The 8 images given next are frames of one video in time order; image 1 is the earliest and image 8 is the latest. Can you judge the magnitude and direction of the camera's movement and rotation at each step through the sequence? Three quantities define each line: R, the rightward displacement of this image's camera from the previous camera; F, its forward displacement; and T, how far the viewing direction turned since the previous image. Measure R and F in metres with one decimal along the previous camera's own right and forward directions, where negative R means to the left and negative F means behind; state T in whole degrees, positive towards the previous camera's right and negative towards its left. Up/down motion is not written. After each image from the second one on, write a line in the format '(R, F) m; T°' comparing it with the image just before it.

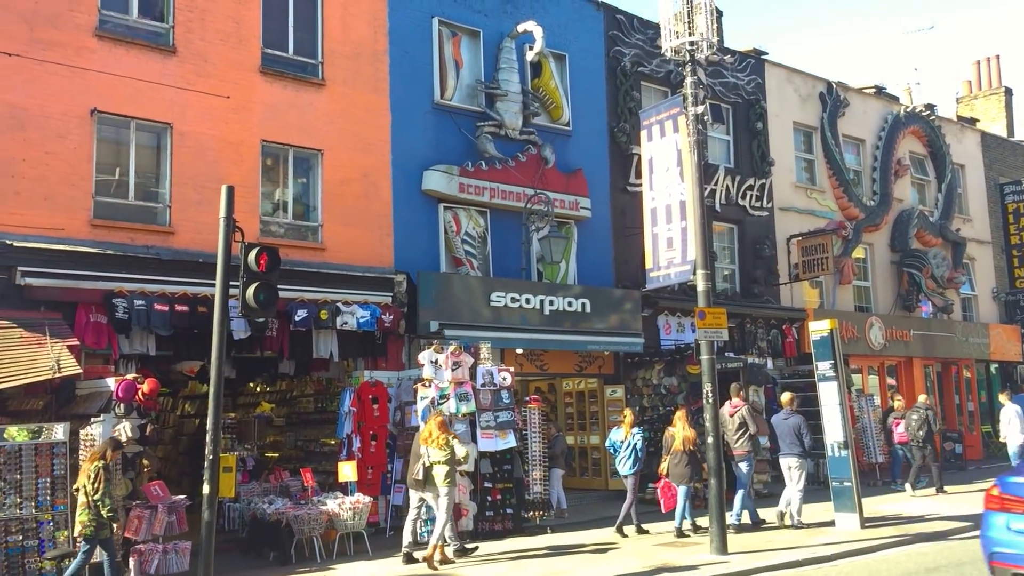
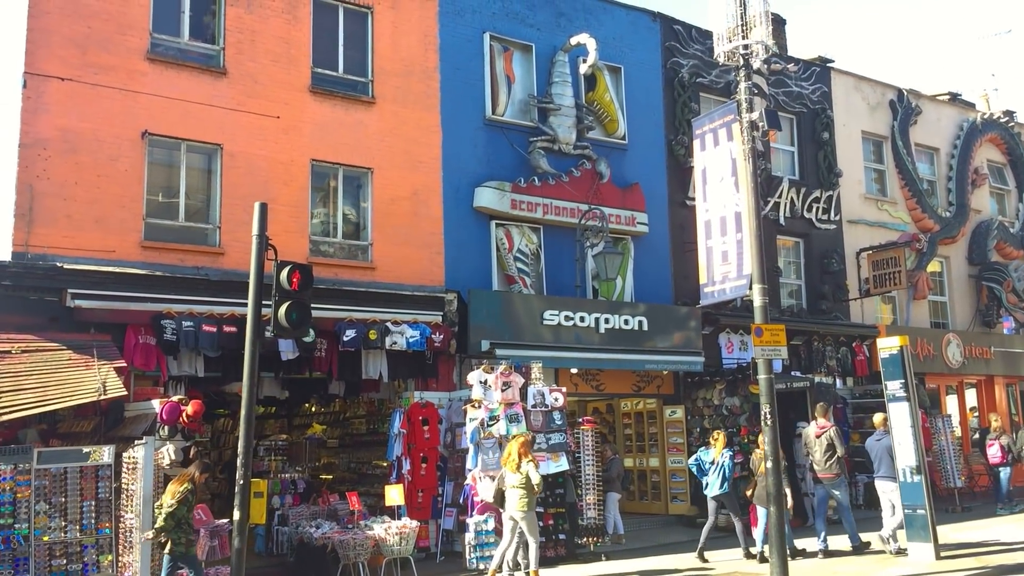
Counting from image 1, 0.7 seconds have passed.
(+0.2, +0.3) m; -4°
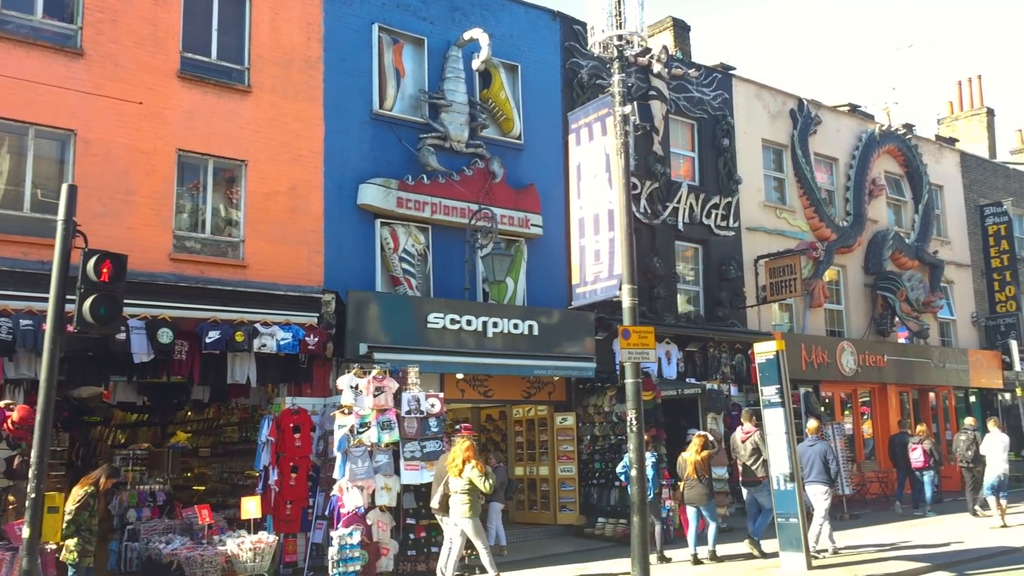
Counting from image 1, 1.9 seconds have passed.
(+0.7, +0.5) m; +5°
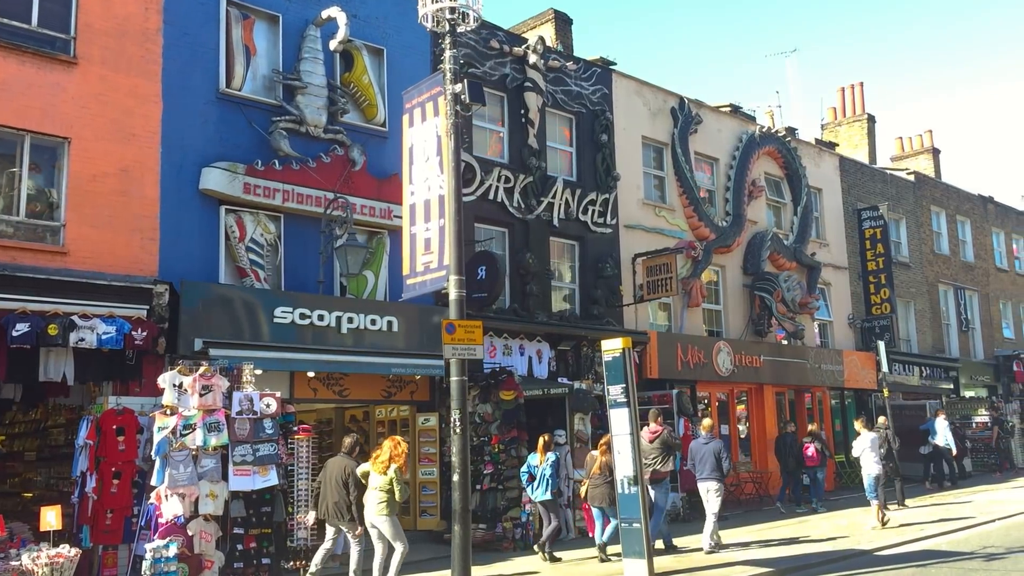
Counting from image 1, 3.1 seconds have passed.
(+0.8, +0.6) m; +6°
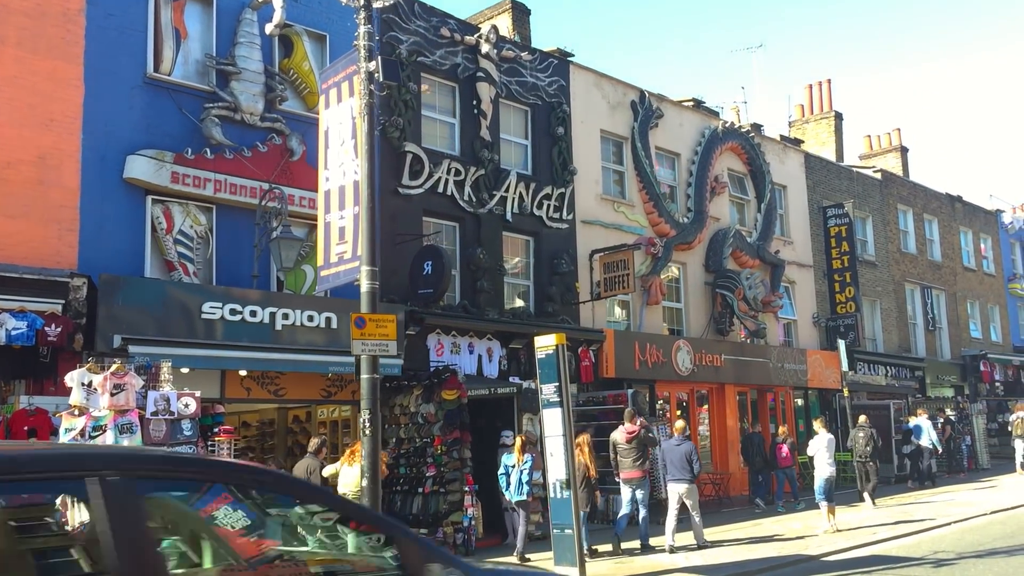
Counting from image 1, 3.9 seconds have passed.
(+0.5, +0.5) m; +1°
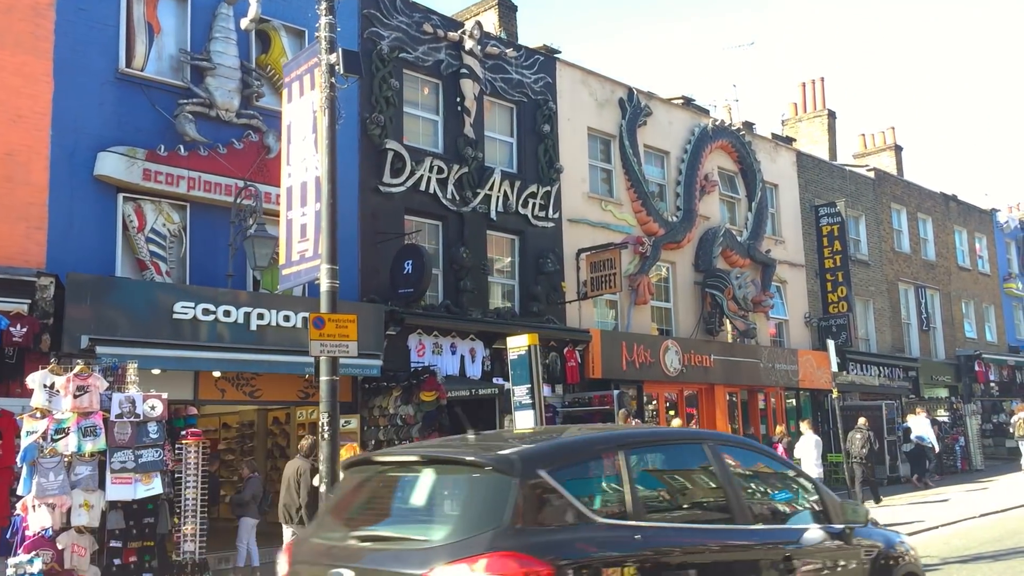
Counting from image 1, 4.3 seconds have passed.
(+0.3, +0.2) m; 0°
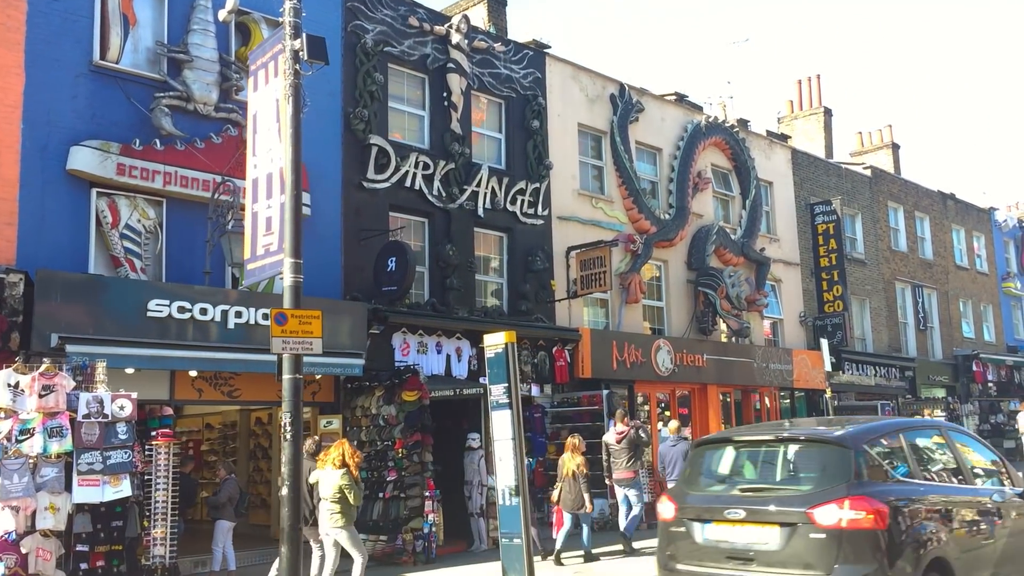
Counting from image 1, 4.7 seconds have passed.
(+0.2, +0.3) m; 0°
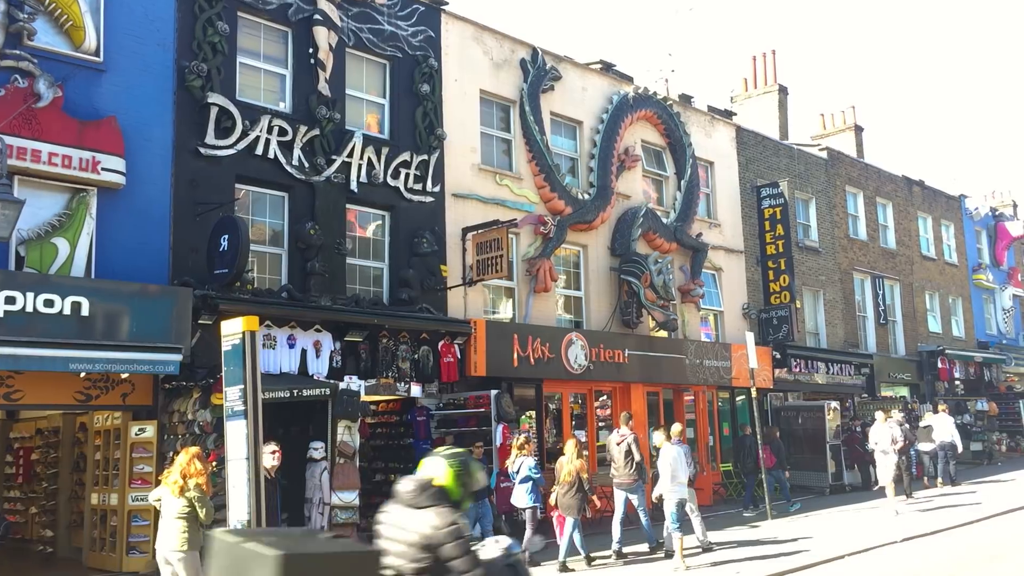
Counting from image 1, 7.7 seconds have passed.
(+1.8, +2.1) m; 0°
